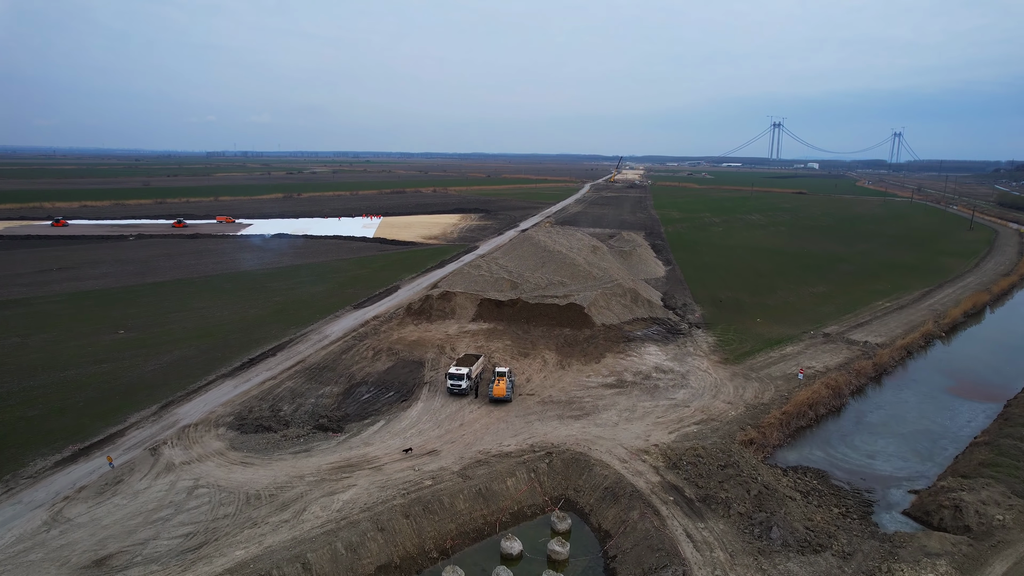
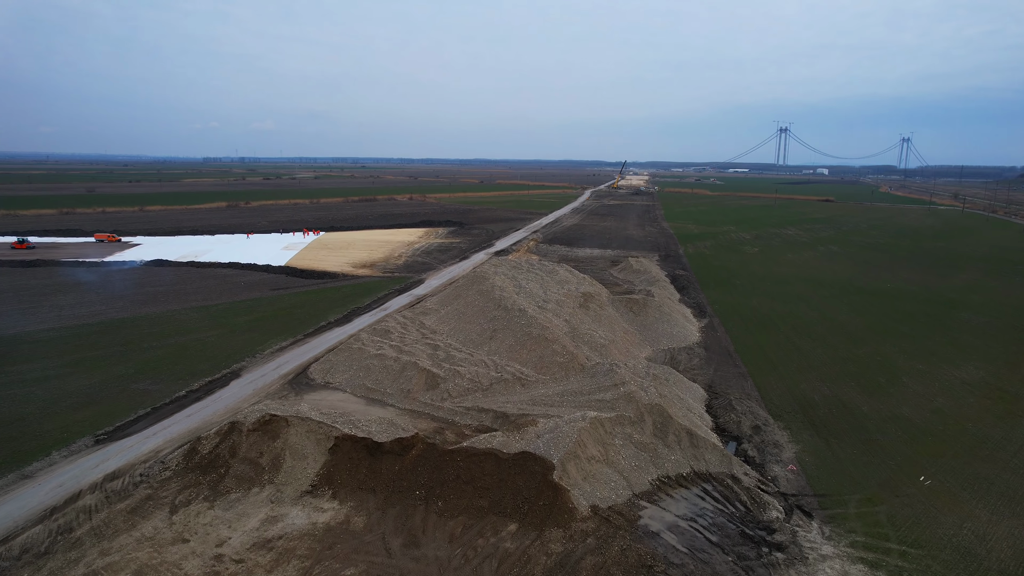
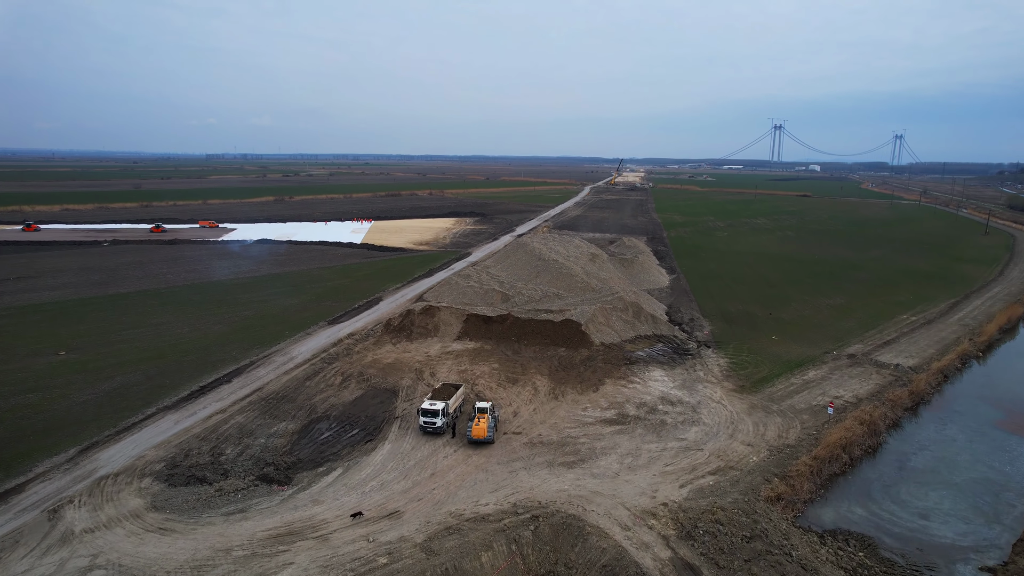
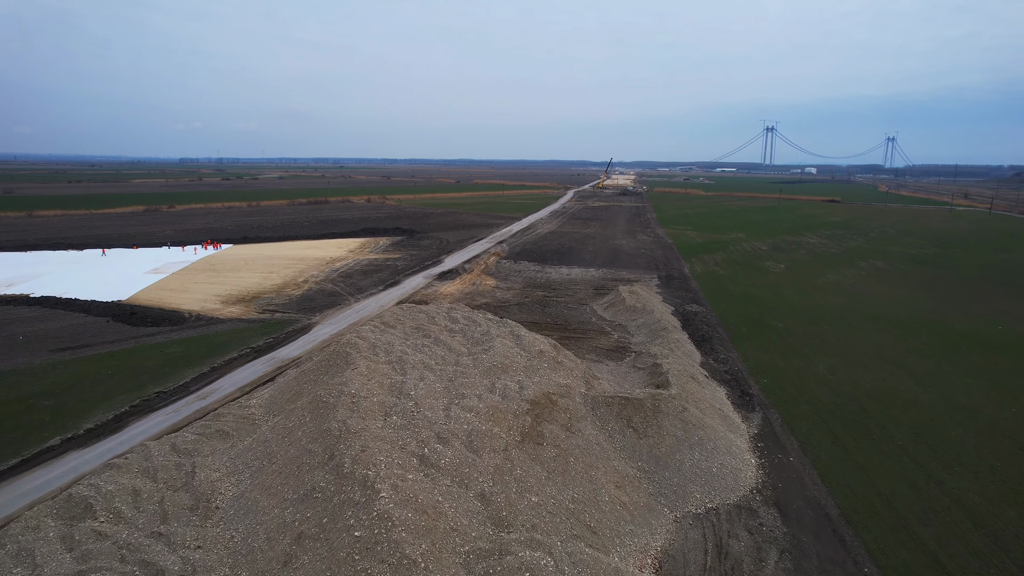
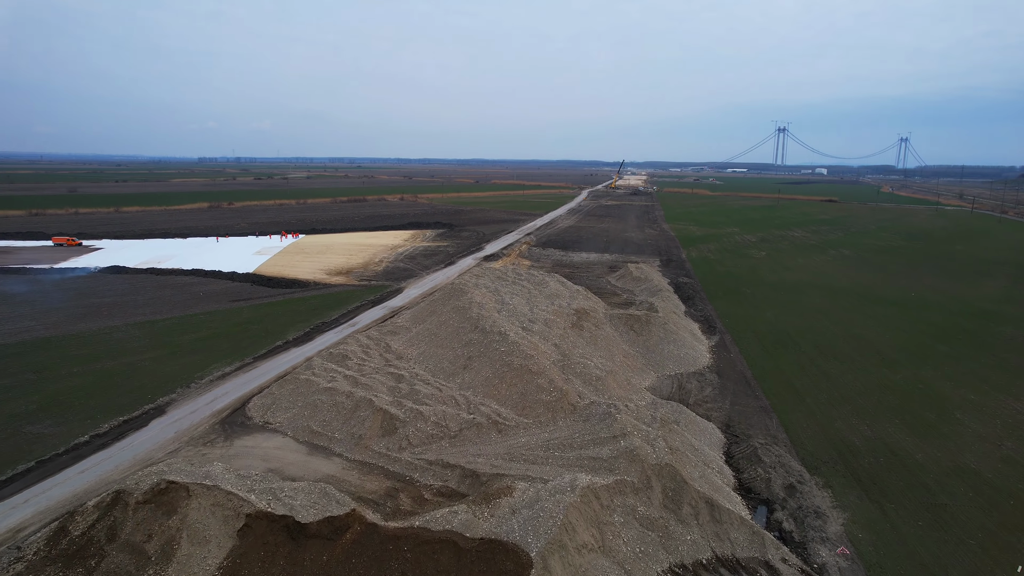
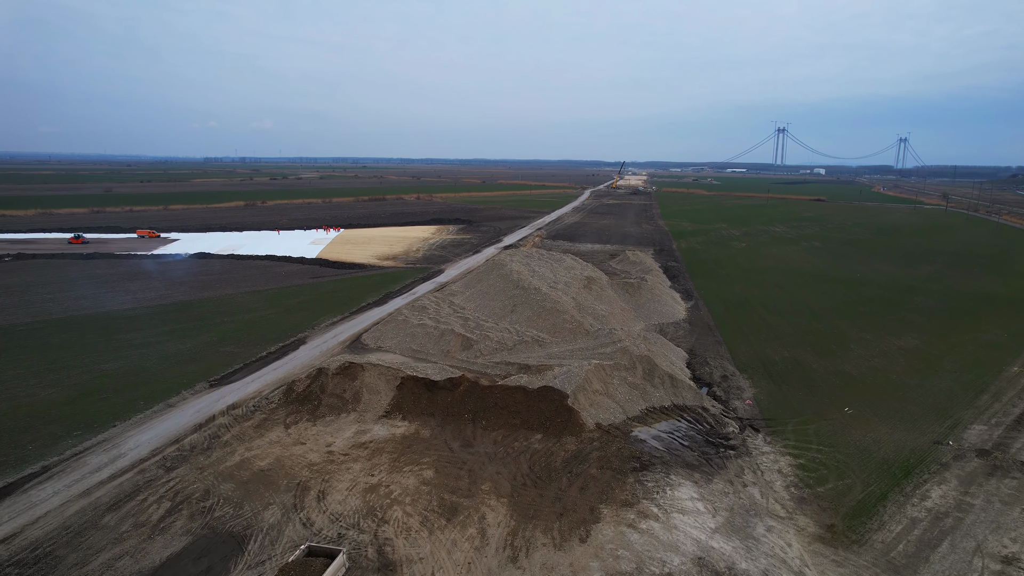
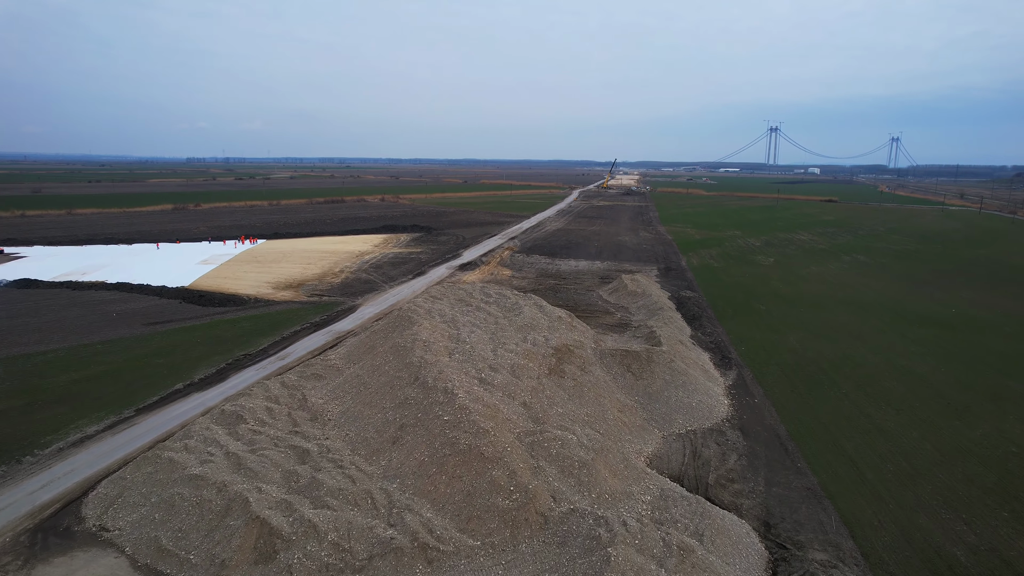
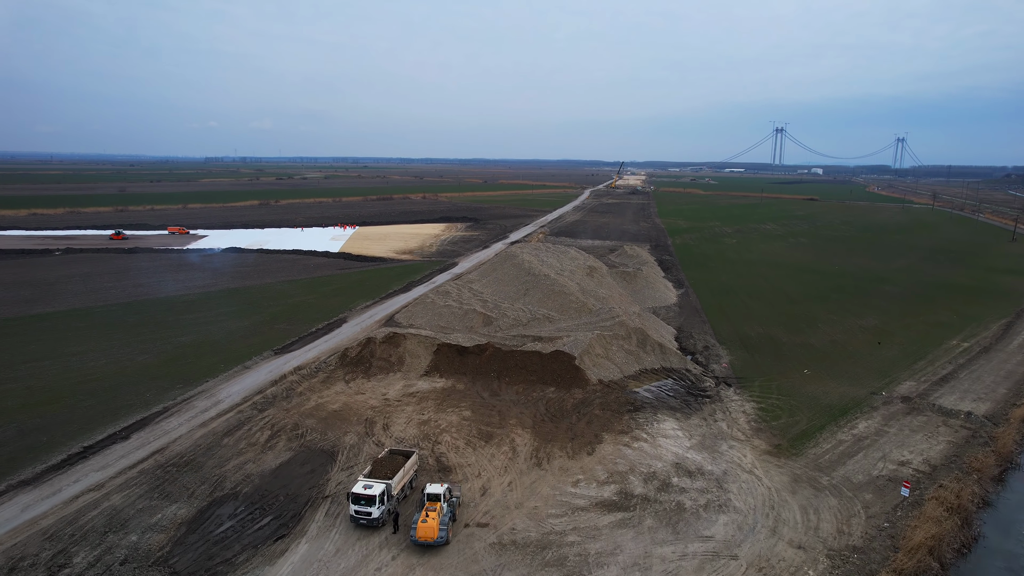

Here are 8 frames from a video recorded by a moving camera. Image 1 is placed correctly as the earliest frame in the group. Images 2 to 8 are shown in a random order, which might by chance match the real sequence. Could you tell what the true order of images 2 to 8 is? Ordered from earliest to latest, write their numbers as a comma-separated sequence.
3, 8, 6, 2, 5, 7, 4
